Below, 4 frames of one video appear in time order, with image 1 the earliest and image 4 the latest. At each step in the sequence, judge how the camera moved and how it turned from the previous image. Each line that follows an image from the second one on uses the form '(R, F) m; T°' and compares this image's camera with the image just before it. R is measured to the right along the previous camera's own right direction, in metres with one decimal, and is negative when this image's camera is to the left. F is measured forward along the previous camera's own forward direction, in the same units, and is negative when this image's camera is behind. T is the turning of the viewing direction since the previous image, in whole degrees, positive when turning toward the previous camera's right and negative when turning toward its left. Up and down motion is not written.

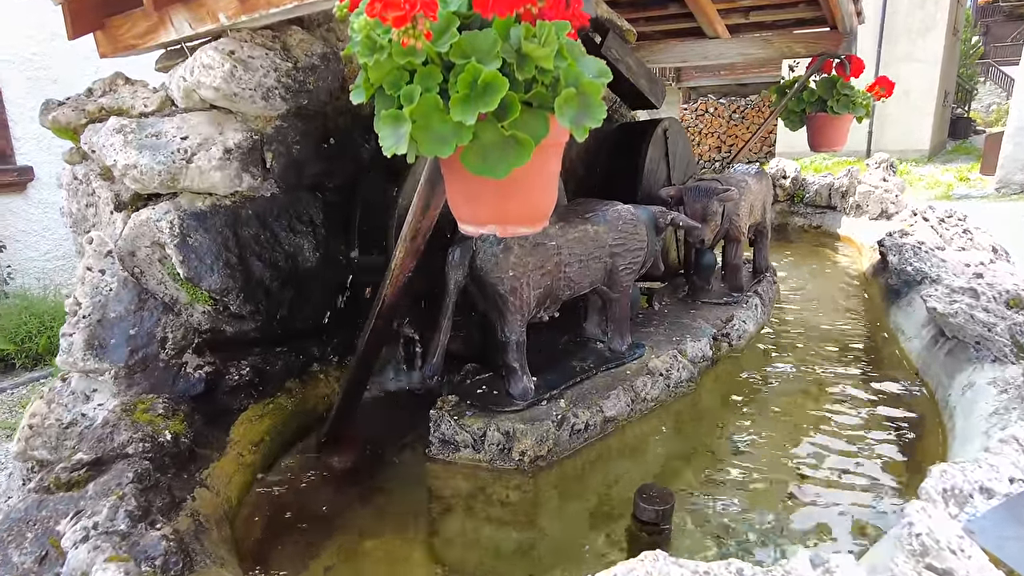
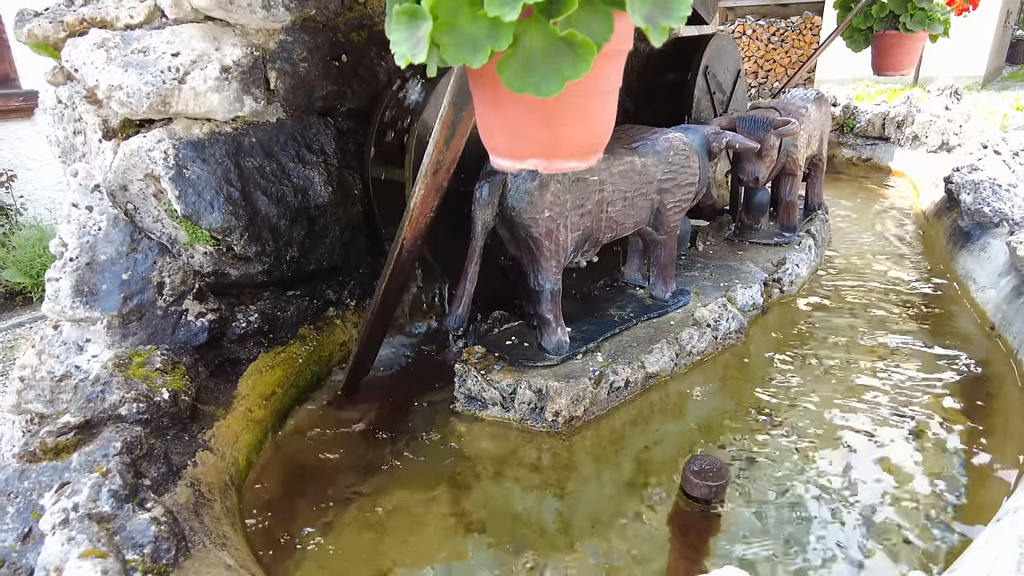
(0.0, +0.2) m; -2°
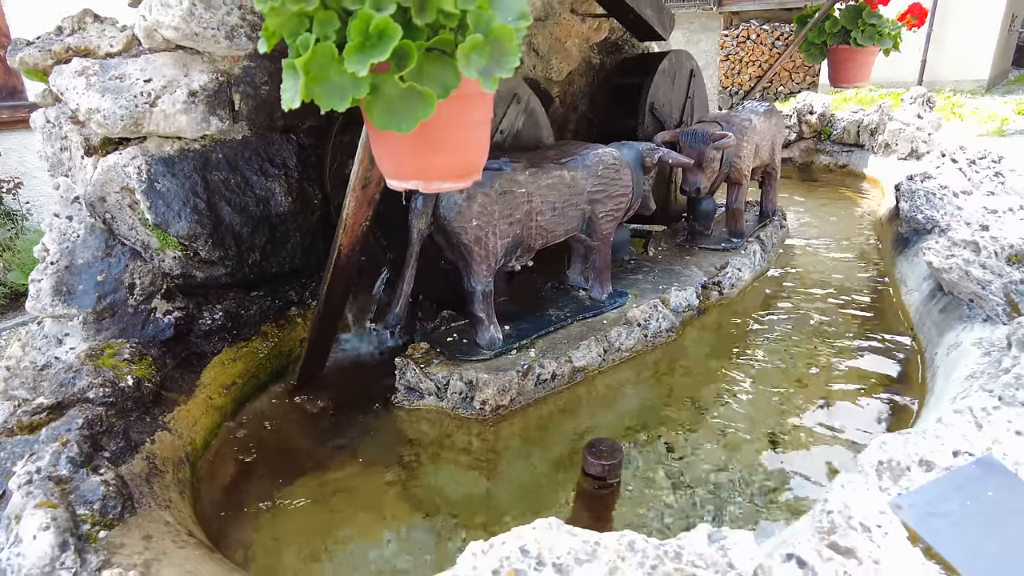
(+0.3, -0.2) m; -1°
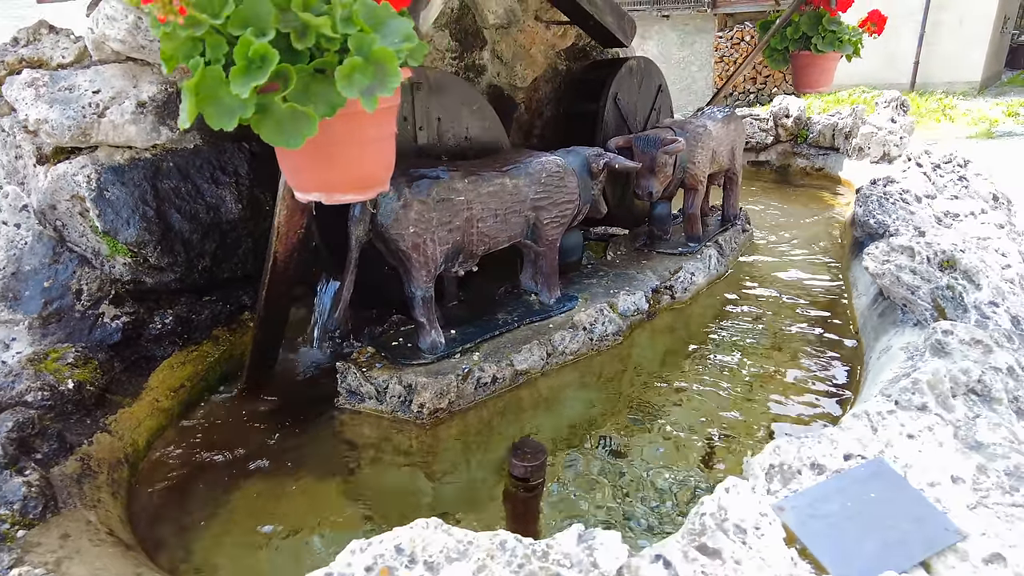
(+0.2, -0.1) m; 0°
